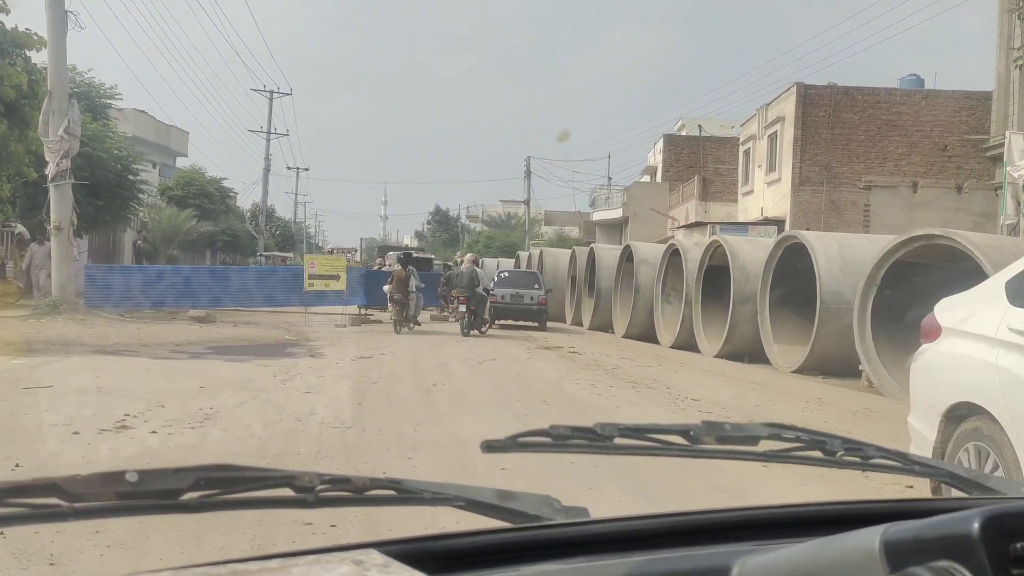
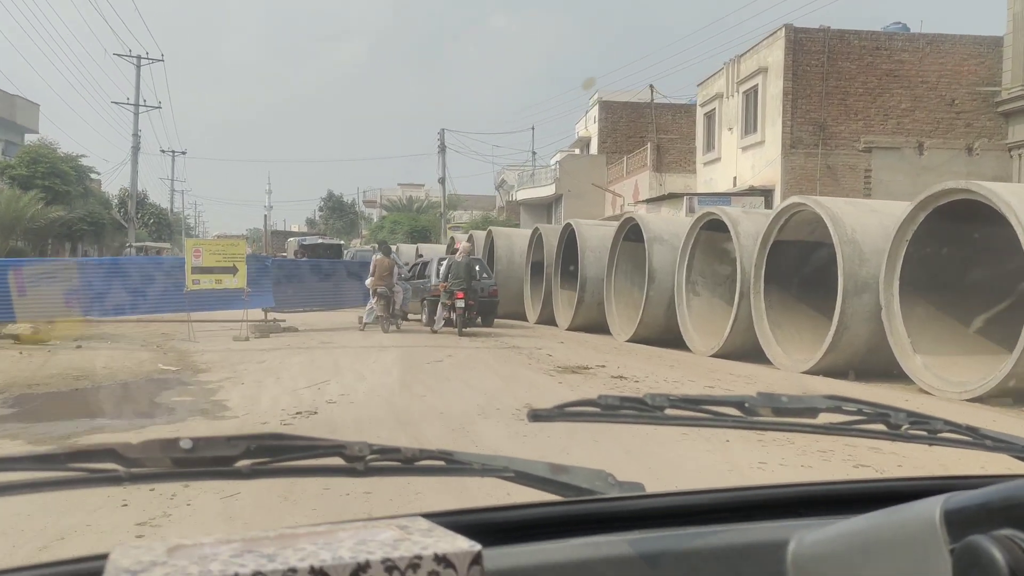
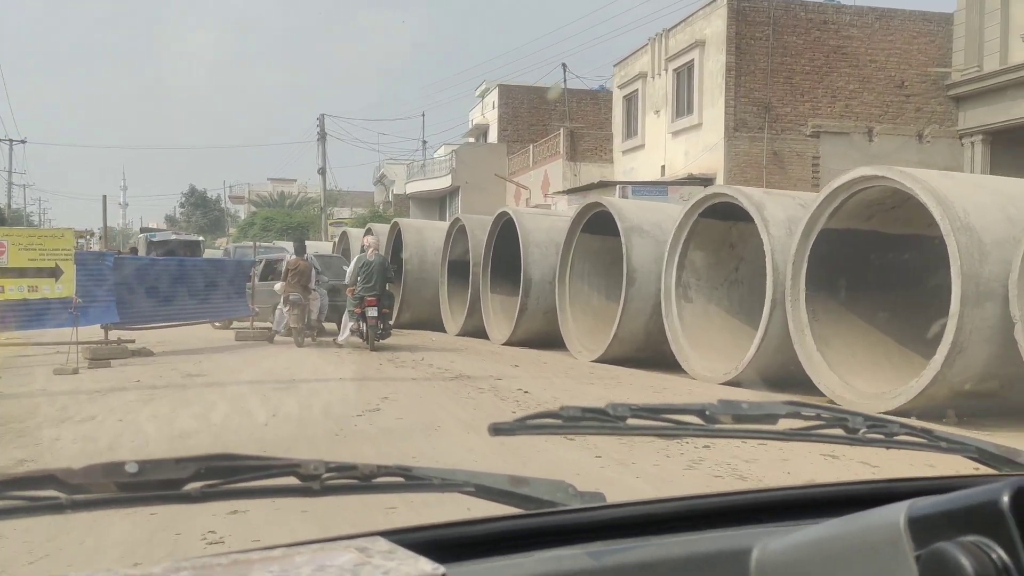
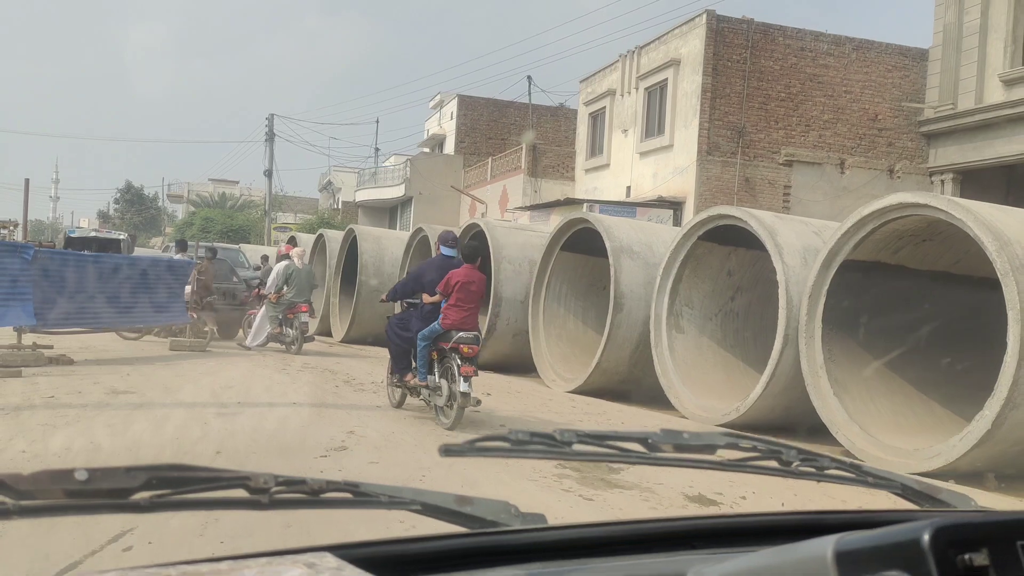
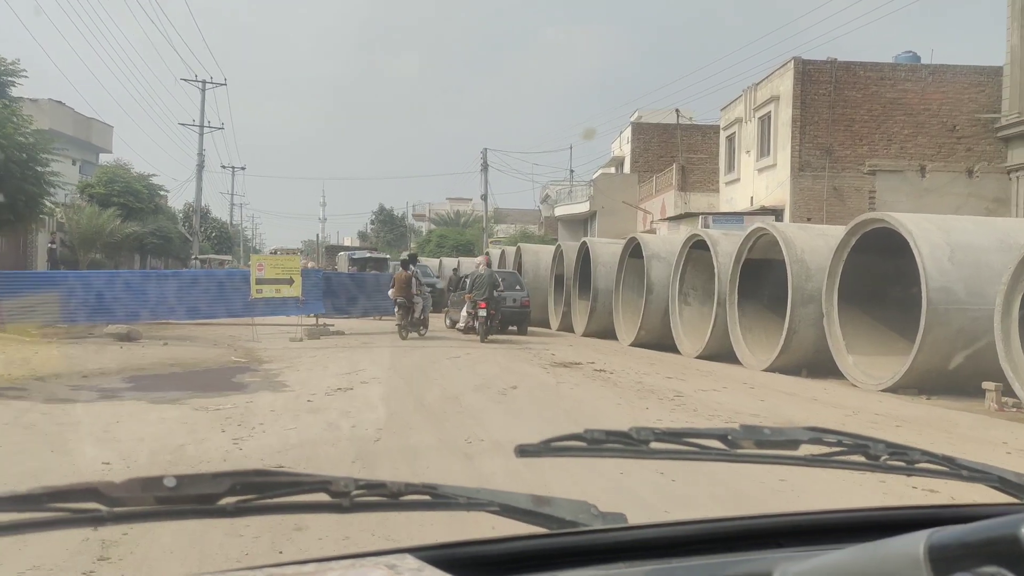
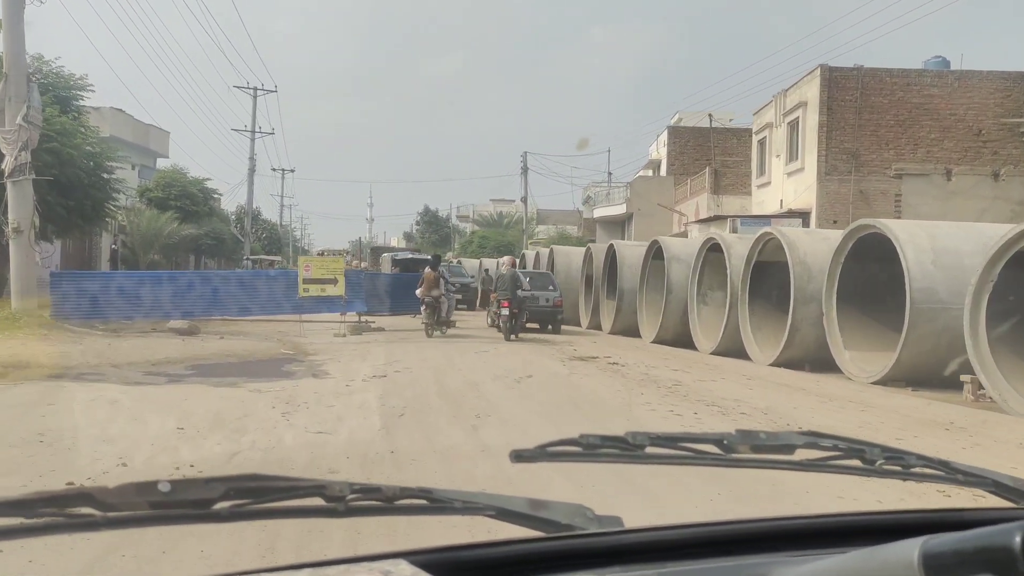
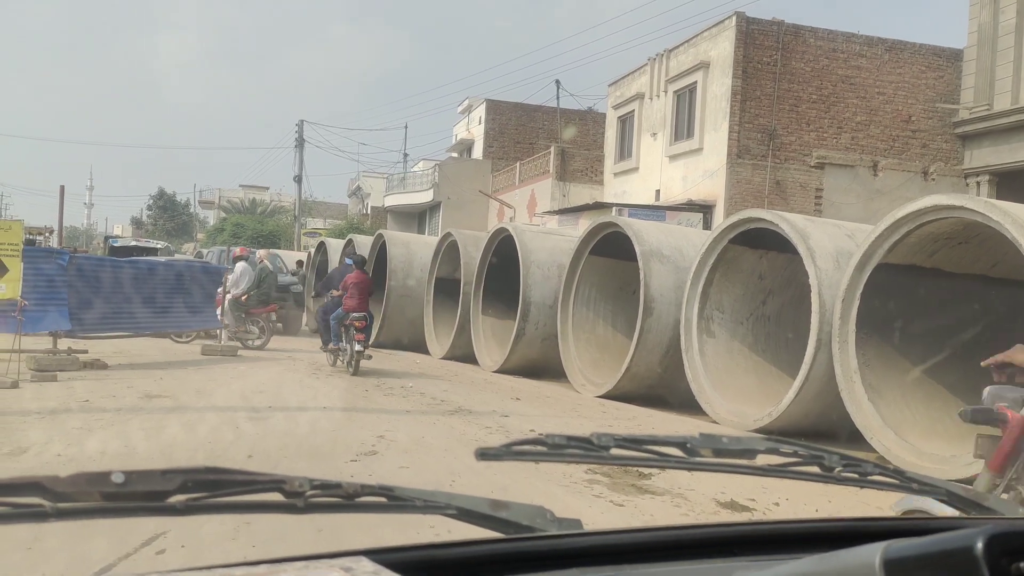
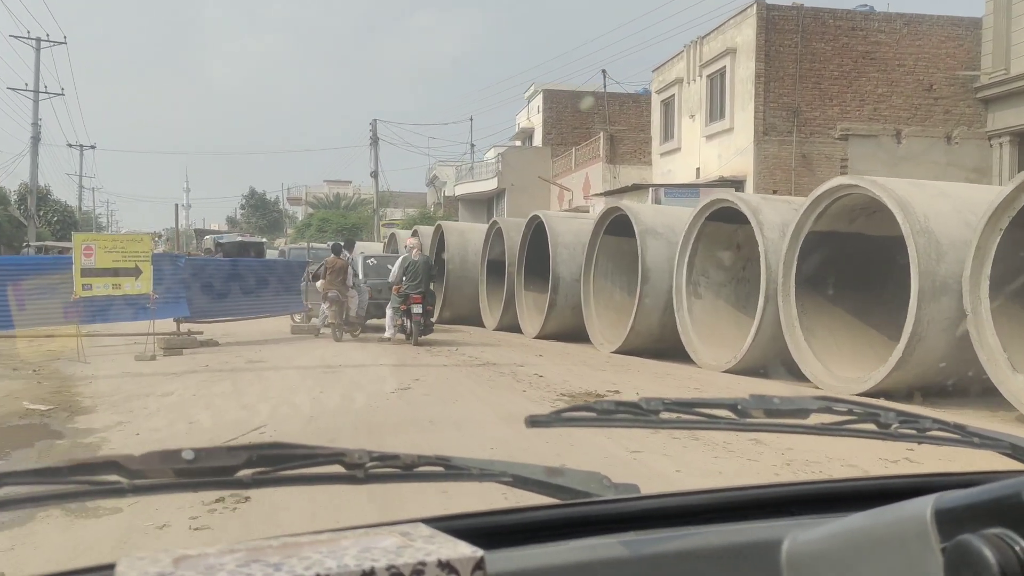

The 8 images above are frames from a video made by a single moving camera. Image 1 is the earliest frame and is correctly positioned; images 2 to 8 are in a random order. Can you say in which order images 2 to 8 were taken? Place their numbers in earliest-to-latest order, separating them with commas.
6, 5, 2, 8, 3, 4, 7
